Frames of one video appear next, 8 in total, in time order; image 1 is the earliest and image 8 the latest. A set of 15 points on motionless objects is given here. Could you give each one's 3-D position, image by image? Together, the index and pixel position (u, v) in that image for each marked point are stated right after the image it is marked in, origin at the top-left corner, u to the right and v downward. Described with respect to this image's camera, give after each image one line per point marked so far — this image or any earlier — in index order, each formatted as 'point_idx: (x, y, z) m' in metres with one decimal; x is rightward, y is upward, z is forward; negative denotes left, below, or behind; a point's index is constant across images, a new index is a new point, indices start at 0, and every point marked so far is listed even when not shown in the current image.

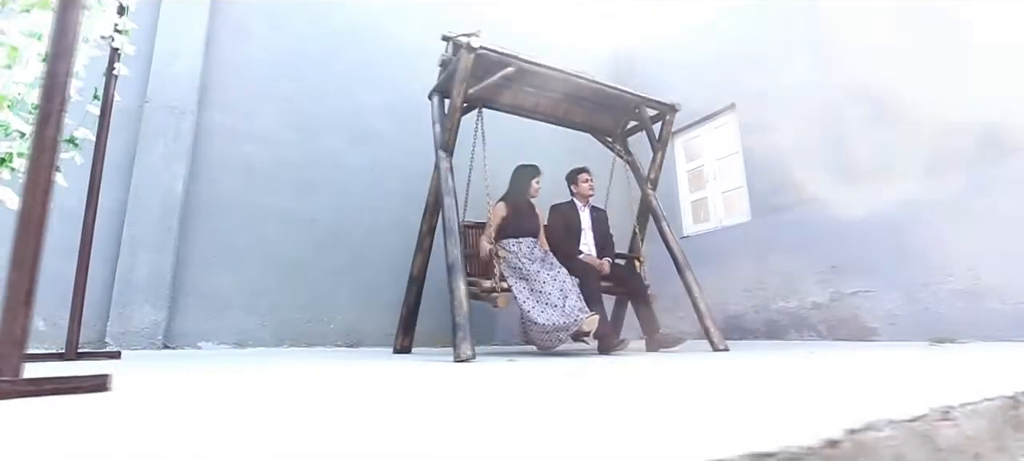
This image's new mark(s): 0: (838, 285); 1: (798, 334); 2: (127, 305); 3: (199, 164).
0: (+2.6, -0.4, +3.6) m
1: (+2.4, -0.9, +3.8) m
2: (-2.6, -0.5, +3.1) m
3: (-2.4, +0.5, +3.5) m
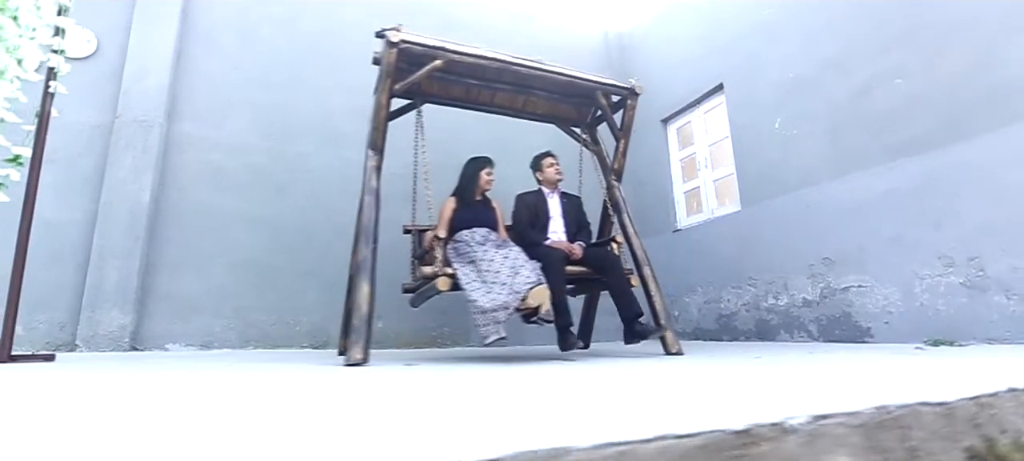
0: (+2.2, -0.3, +3.2) m
1: (+2.1, -0.8, +3.5) m
2: (-2.9, -0.6, +3.2) m
3: (-2.7, +0.5, +3.6) m
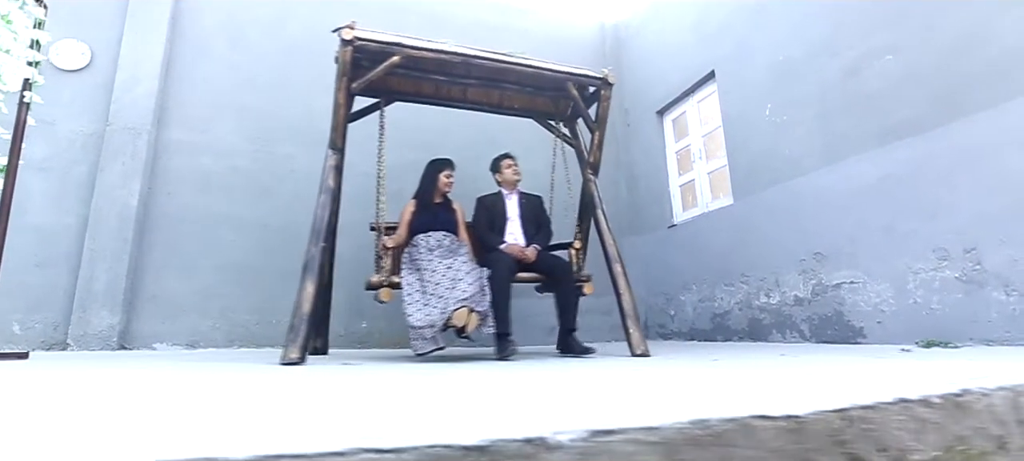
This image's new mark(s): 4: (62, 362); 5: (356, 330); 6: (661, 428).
0: (+2.0, -0.3, +3.0) m
1: (+1.9, -0.7, +3.2) m
2: (-3.1, -0.6, +3.4) m
3: (-2.9, +0.4, +3.8) m
4: (-2.8, -0.8, +2.8) m
5: (-1.3, -0.9, +3.9) m
6: (+0.2, -0.3, +0.7) m
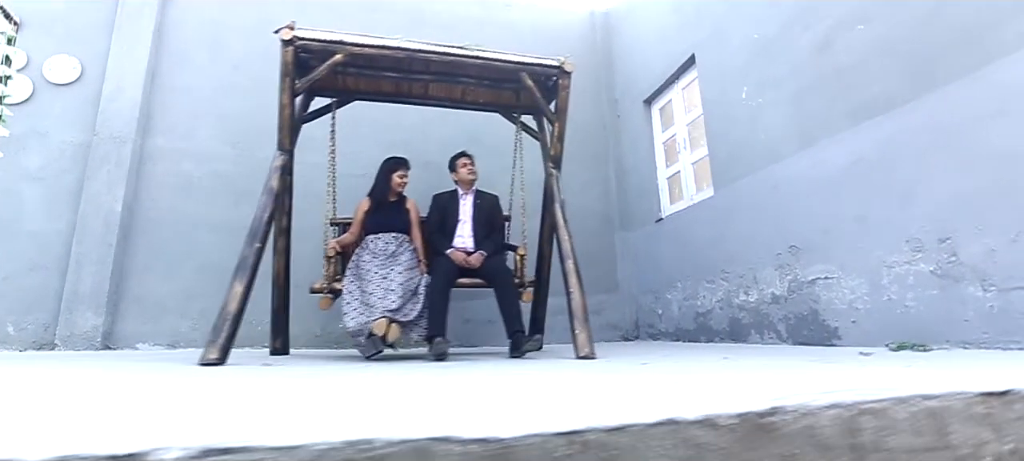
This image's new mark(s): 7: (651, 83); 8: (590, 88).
0: (+1.7, -0.2, +2.7) m
1: (+1.6, -0.7, +3.0) m
2: (-3.4, -0.6, +3.5) m
3: (-3.2, +0.4, +3.9) m
4: (-3.1, -0.9, +2.9) m
5: (-1.6, -0.9, +4.0) m
6: (-0.3, -0.3, +0.6) m
7: (+1.3, +1.4, +4.3) m
8: (+0.8, +1.6, +5.0) m
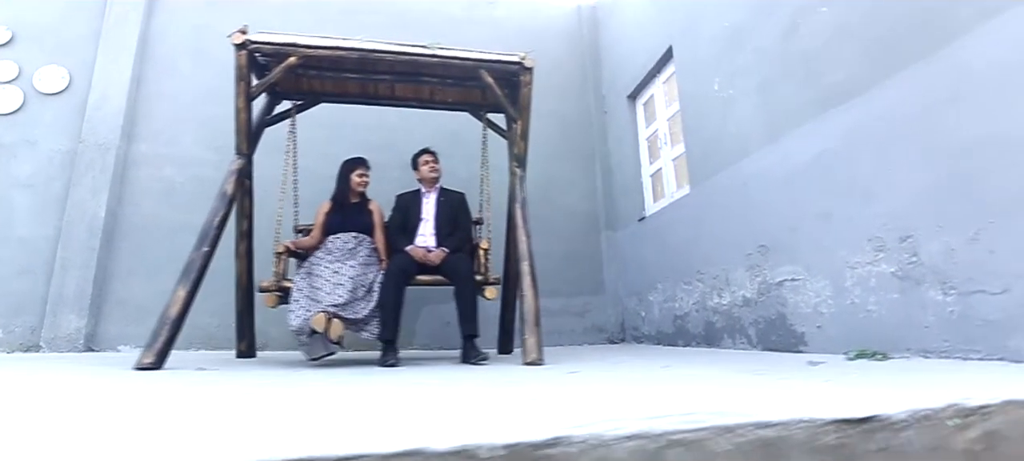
0: (+1.4, -0.2, +2.6) m
1: (+1.4, -0.7, +2.8) m
2: (-3.6, -0.7, +3.6) m
3: (-3.4, +0.4, +4.0) m
4: (-3.3, -0.9, +3.0) m
5: (-1.7, -0.9, +4.0) m
6: (-0.6, -0.3, +0.5) m
7: (+1.1, +1.4, +4.2) m
8: (+0.6, +1.6, +4.9) m
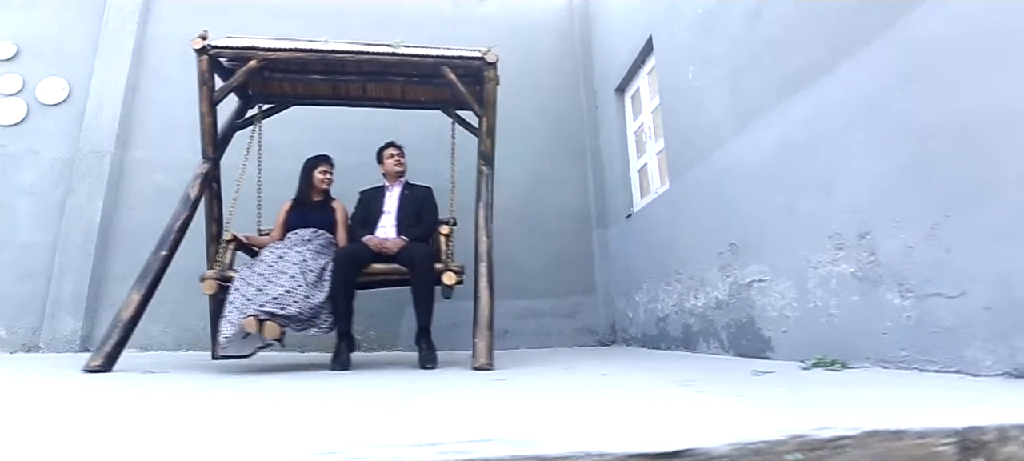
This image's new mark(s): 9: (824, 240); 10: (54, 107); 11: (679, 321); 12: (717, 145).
0: (+1.2, -0.2, +2.4) m
1: (+1.1, -0.7, +2.7) m
2: (-3.8, -0.7, +3.8) m
3: (-3.5, +0.3, +4.1) m
4: (-3.5, -0.9, +3.2) m
5: (-1.9, -0.9, +4.0) m
6: (-1.0, -0.3, +0.5) m
7: (+1.0, +1.4, +4.0) m
8: (+0.5, +1.6, +4.8) m
9: (+1.2, 0.0, +1.8) m
10: (-4.2, +1.1, +4.2) m
11: (+1.1, -0.6, +3.0) m
12: (+1.2, +0.5, +2.5) m
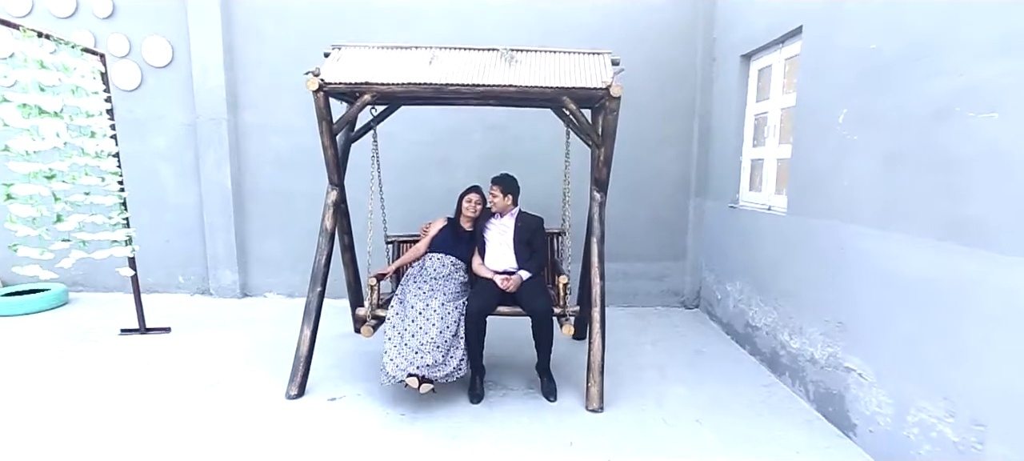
0: (+1.8, -0.6, +2.5) m
1: (+1.8, -1.0, +2.9) m
2: (-2.9, -0.4, +4.6) m
3: (-2.6, +0.7, +4.5) m
4: (-2.8, -0.8, +4.0) m
5: (-1.1, -0.6, +4.6) m
6: (-0.6, -1.3, +1.1) m
7: (+1.8, +1.5, +3.5) m
8: (+1.4, +1.9, +4.2) m
9: (+1.8, -0.7, +1.9) m
10: (-3.3, +1.5, +4.4) m
11: (+1.8, -0.8, +3.2) m
12: (+1.8, +0.1, +2.4) m
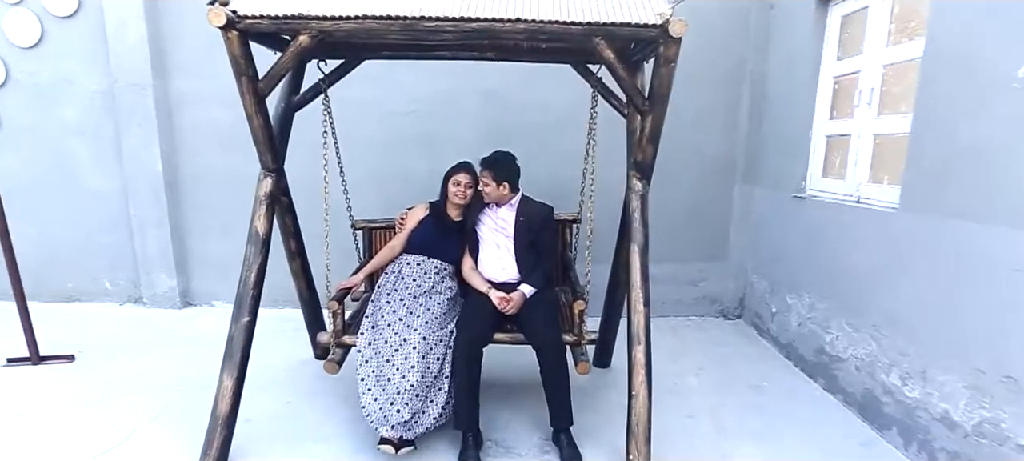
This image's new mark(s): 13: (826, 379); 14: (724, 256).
0: (+1.8, -0.7, +1.7) m
1: (+1.8, -1.0, +2.1) m
2: (-2.9, -0.3, +3.7) m
3: (-2.6, +0.7, +3.6) m
4: (-2.7, -0.8, +3.2) m
5: (-1.0, -0.5, +3.8) m
6: (-0.6, -1.4, +0.2) m
7: (+1.8, +1.5, +2.6) m
8: (+1.4, +2.0, +3.3) m
9: (+1.8, -0.7, +1.1) m
10: (-3.3, +1.6, +3.4) m
11: (+1.8, -0.8, +2.4) m
12: (+1.8, 0.0, +1.6) m
13: (+1.8, -0.9, +2.7) m
14: (+1.7, -0.2, +3.7) m
